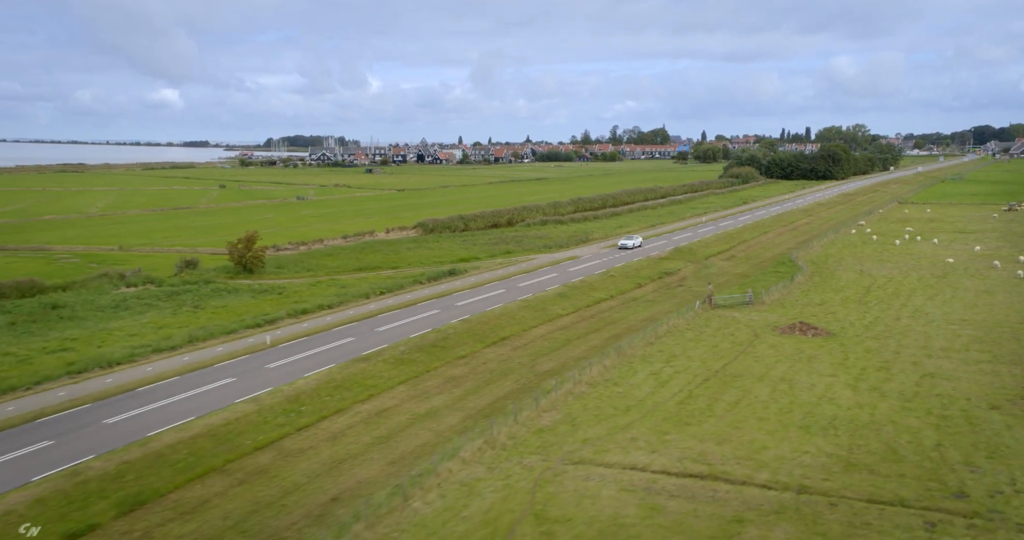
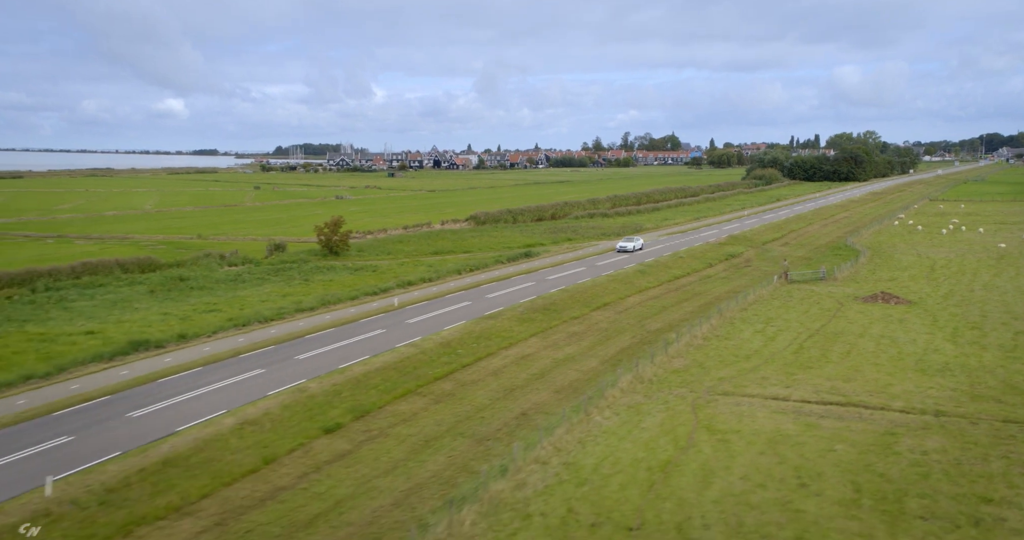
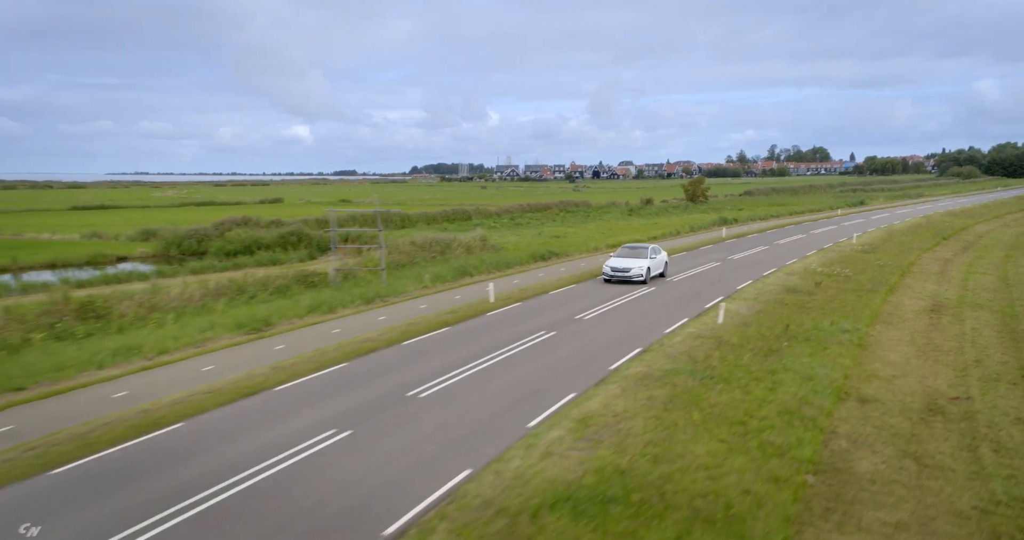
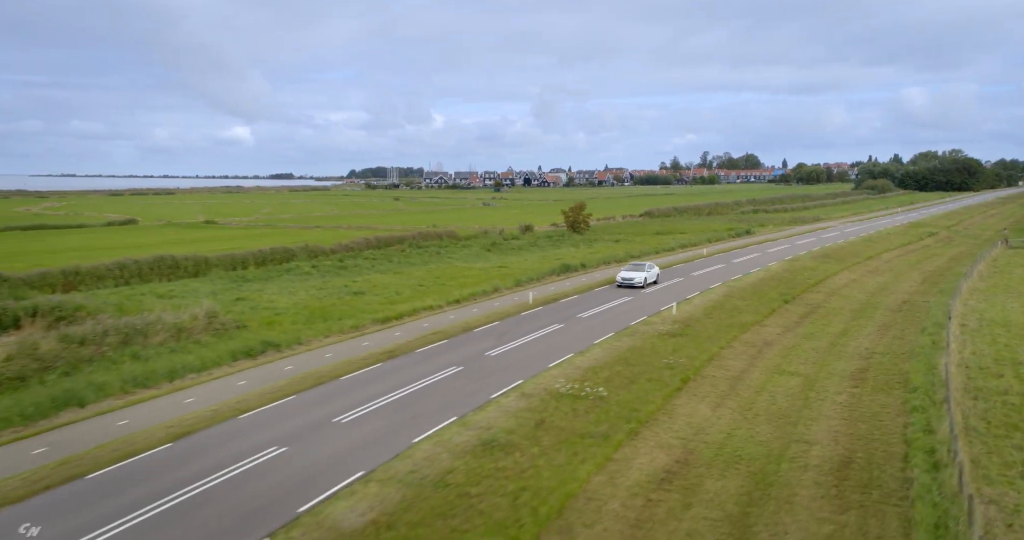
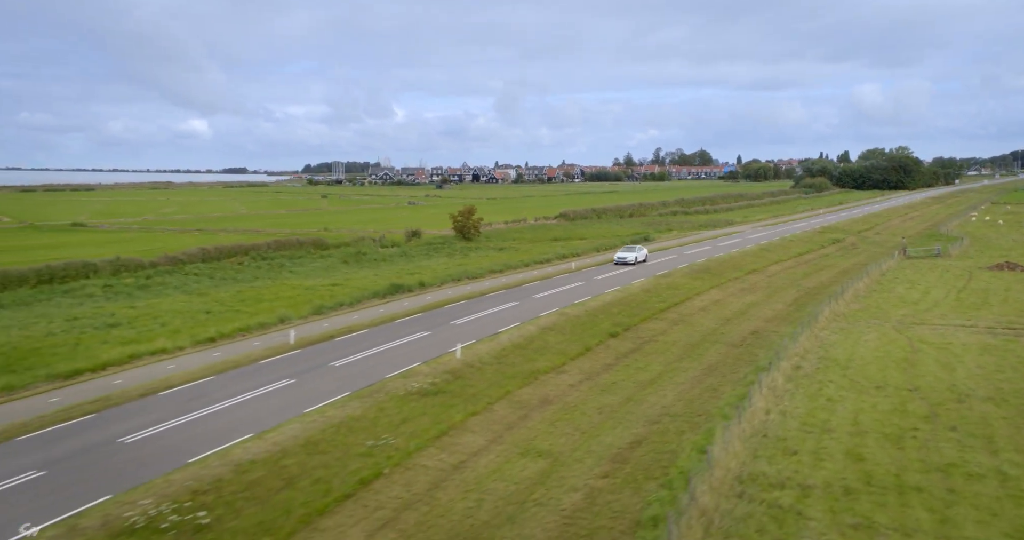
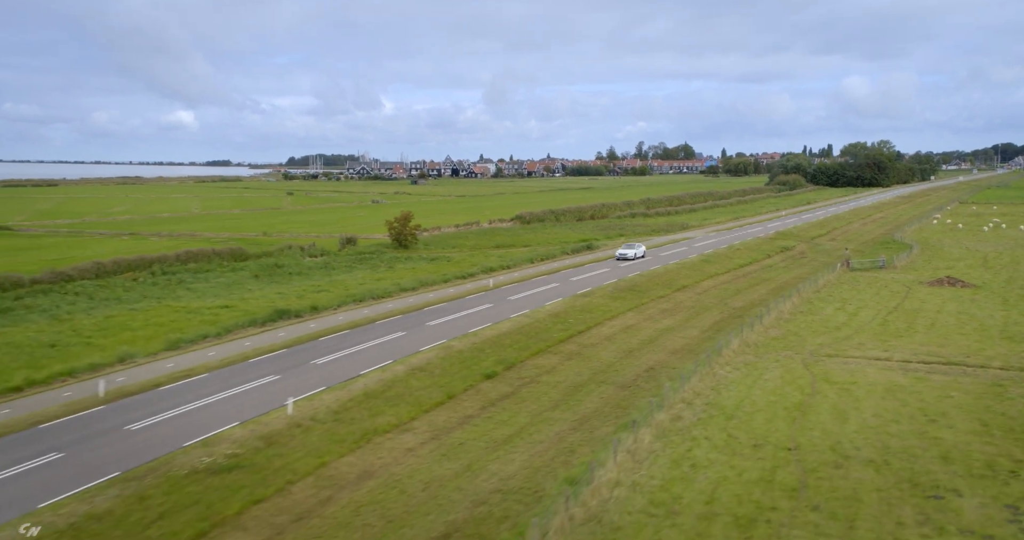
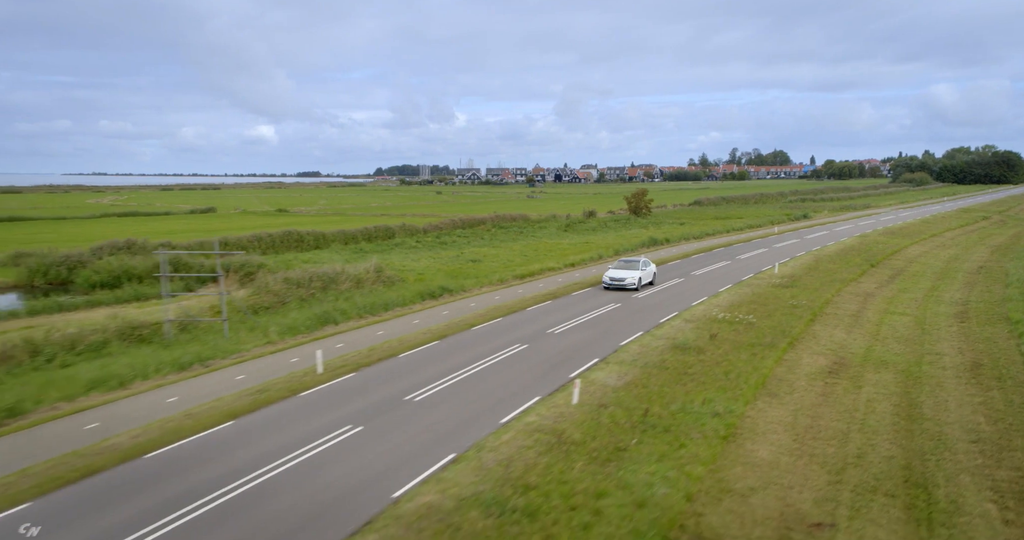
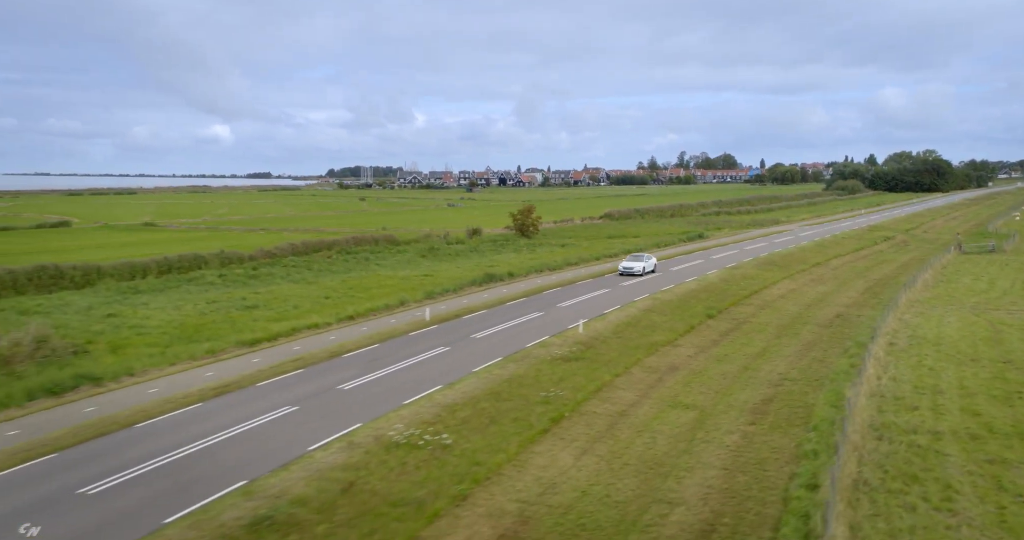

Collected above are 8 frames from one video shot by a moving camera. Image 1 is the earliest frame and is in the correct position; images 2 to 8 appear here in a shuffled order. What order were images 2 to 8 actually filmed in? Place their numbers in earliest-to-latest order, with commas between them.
2, 6, 5, 8, 4, 7, 3
